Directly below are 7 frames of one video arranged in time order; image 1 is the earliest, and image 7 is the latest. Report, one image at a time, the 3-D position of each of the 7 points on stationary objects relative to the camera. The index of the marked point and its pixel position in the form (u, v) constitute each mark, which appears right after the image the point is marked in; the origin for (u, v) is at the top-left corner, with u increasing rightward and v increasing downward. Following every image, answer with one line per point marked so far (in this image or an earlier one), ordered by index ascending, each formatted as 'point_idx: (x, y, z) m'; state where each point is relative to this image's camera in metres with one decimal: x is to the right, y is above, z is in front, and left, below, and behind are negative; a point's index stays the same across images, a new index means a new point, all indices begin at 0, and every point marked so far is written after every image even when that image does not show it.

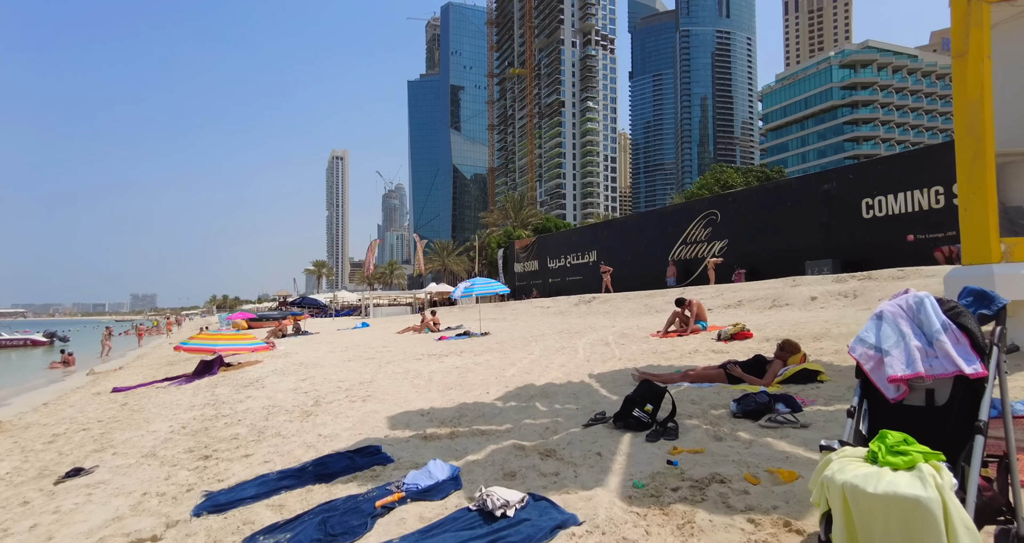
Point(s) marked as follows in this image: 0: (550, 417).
0: (+0.3, -1.2, +4.4) m
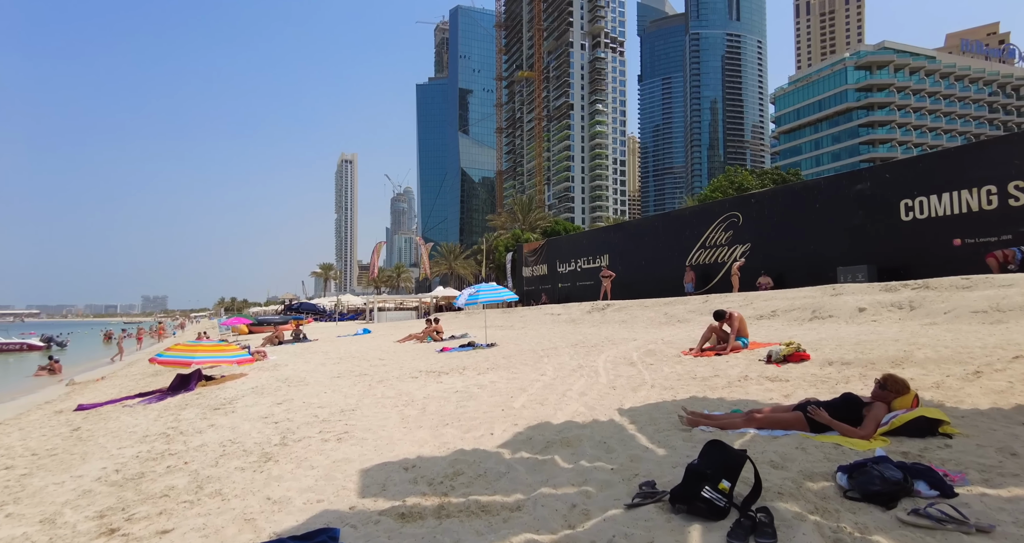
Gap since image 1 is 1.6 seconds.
0: (+0.4, -1.3, +3.2) m
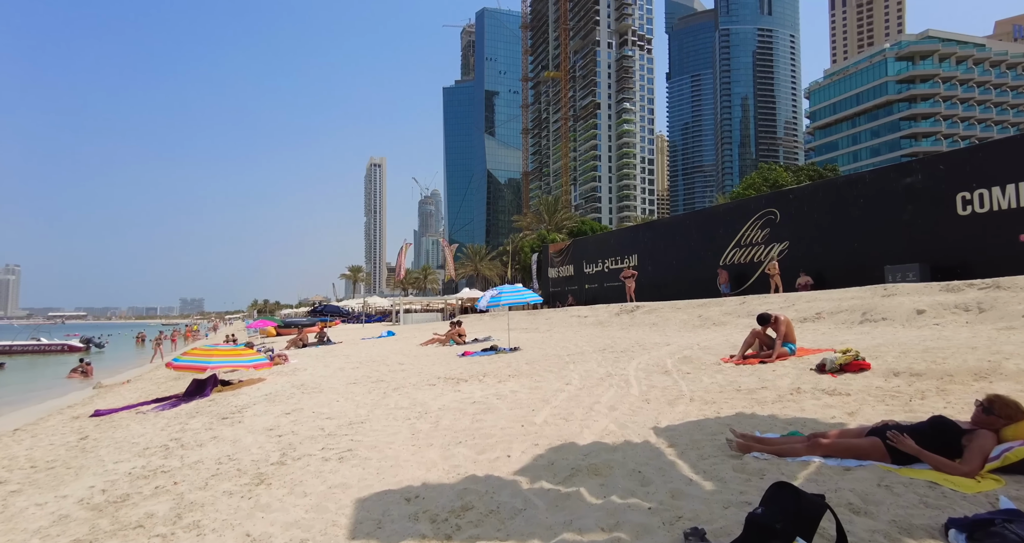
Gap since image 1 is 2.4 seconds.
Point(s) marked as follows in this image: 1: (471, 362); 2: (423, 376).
0: (+0.5, -1.3, +2.6) m
1: (-0.8, -1.8, +10.6) m
2: (-1.5, -1.8, +8.8) m
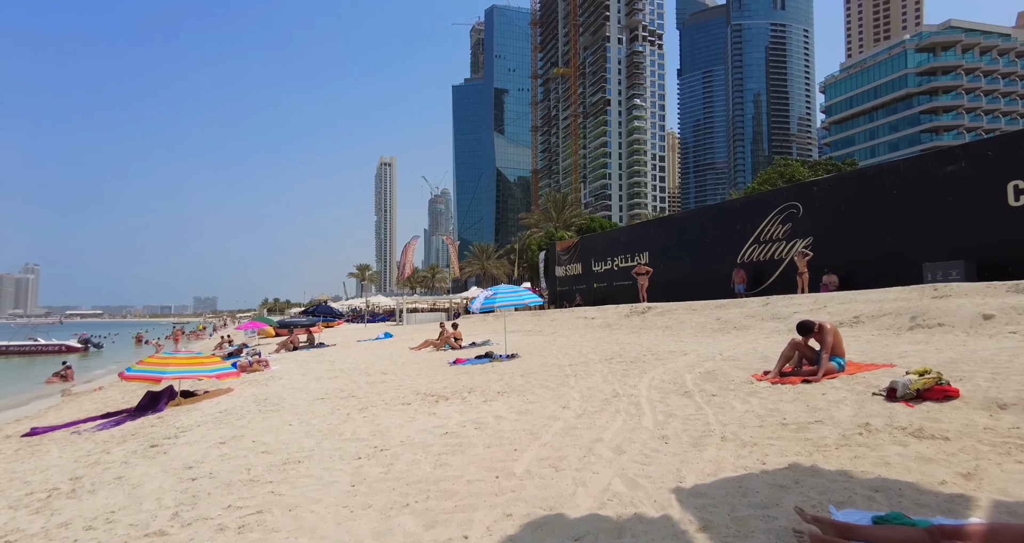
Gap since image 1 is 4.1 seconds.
0: (+0.2, -1.3, +1.4) m
1: (-0.9, -1.8, +9.4) m
2: (-1.7, -1.8, +7.6) m
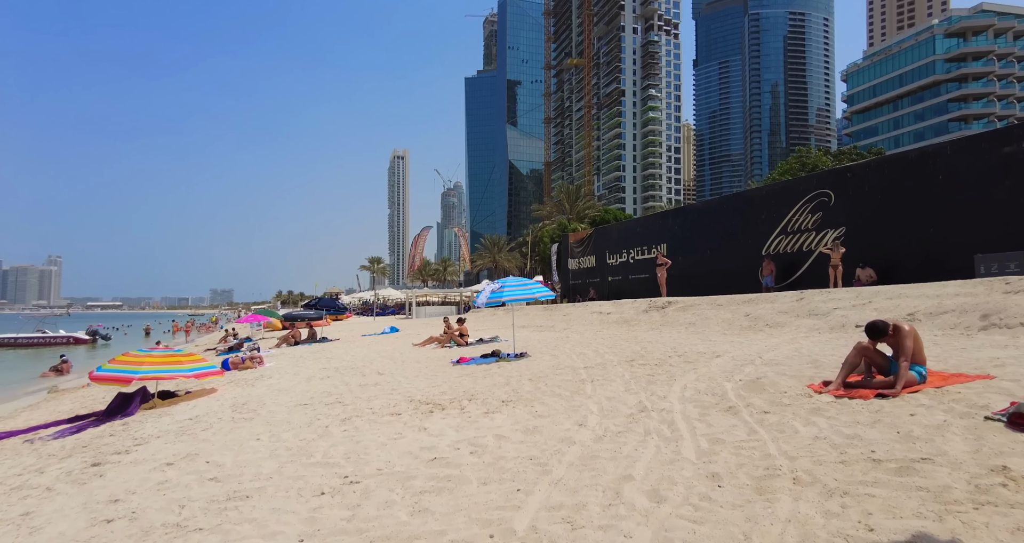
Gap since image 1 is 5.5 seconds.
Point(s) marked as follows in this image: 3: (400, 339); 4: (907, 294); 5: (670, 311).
0: (+0.2, -1.2, +0.4) m
1: (-0.8, -1.6, +8.4) m
2: (-1.6, -1.6, +6.7) m
3: (-3.5, -2.1, +16.2) m
4: (+7.1, -0.4, +9.3) m
5: (+4.3, -1.1, +14.2) m
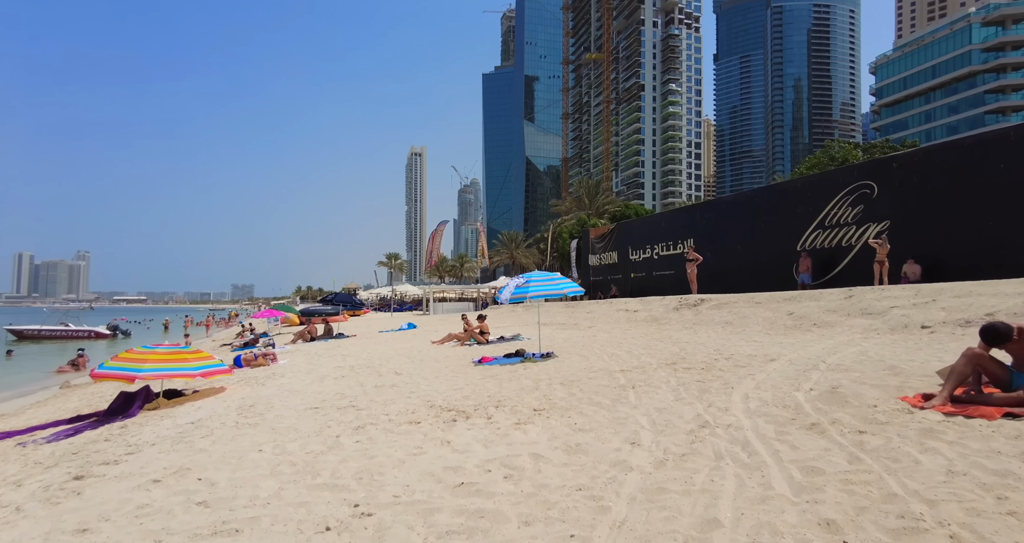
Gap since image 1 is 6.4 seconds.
0: (+0.4, -1.2, -0.3) m
1: (-0.4, -1.5, +7.7) m
2: (-1.2, -1.5, +6.0) m
3: (-2.8, -2.0, +15.6) m
4: (+7.5, -0.3, +8.3) m
5: (+4.9, -1.0, +13.4) m
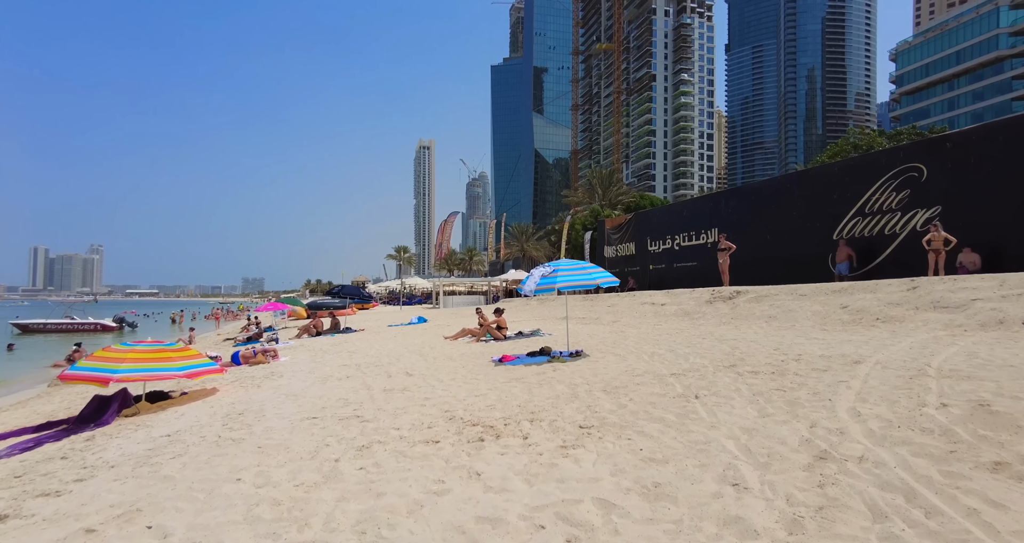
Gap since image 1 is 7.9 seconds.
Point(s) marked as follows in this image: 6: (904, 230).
0: (+0.6, -1.1, -1.3) m
1: (0.0, -1.4, +6.7) m
2: (-0.8, -1.4, +5.0) m
3: (-2.3, -1.7, +14.6) m
4: (+7.9, -0.2, +7.2) m
5: (+5.4, -0.7, +12.3) m
6: (+9.5, +1.0, +12.0) m
